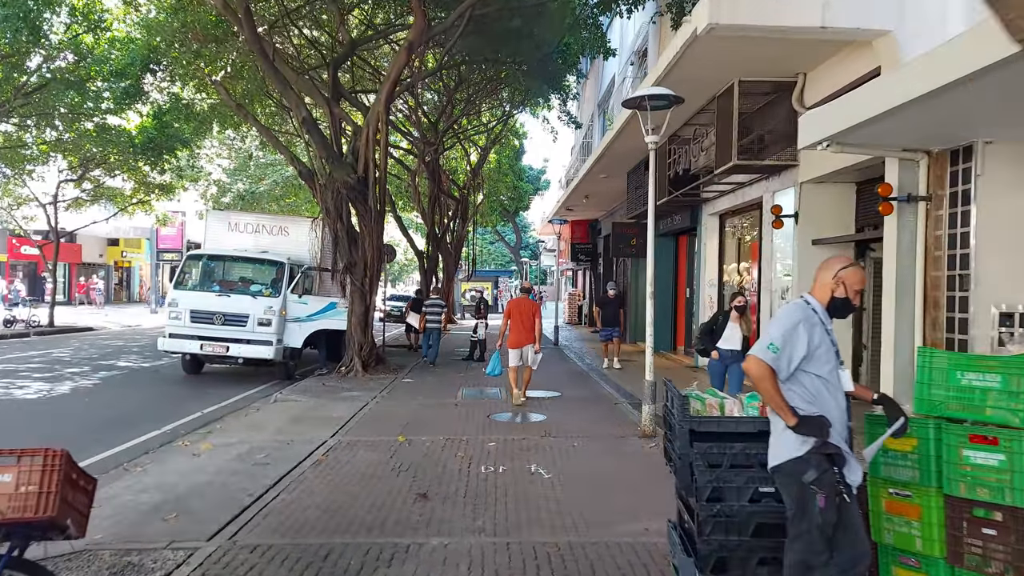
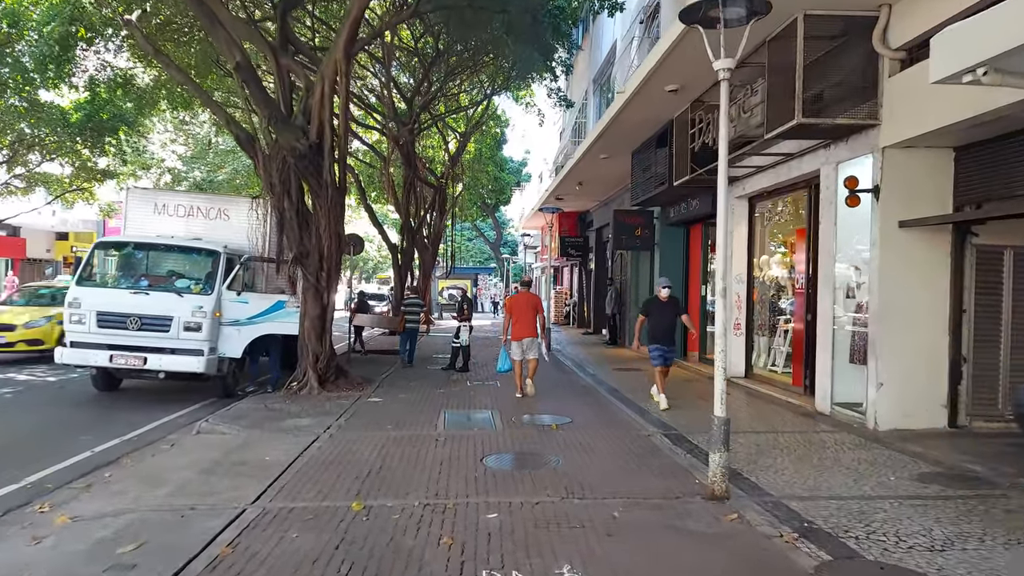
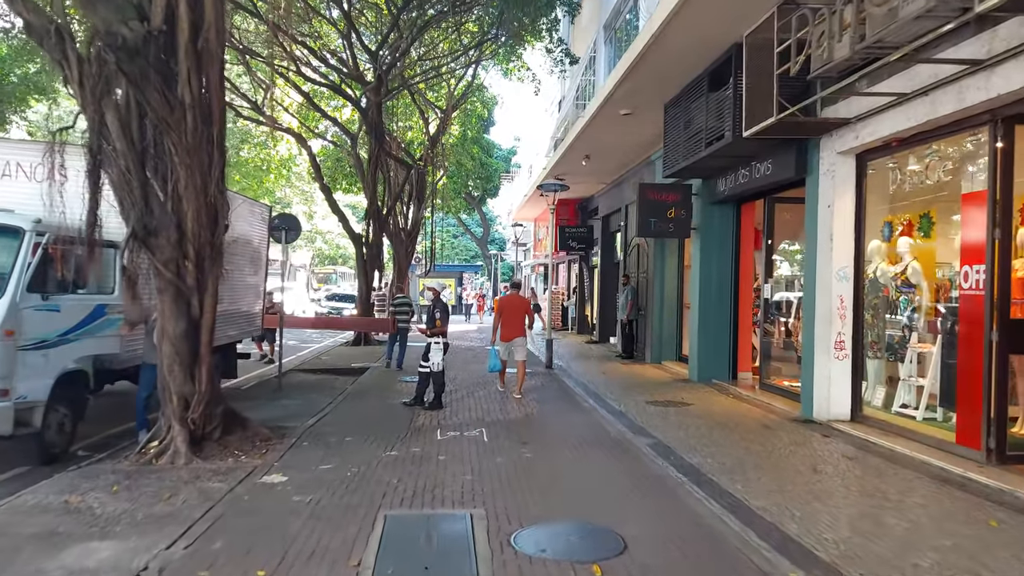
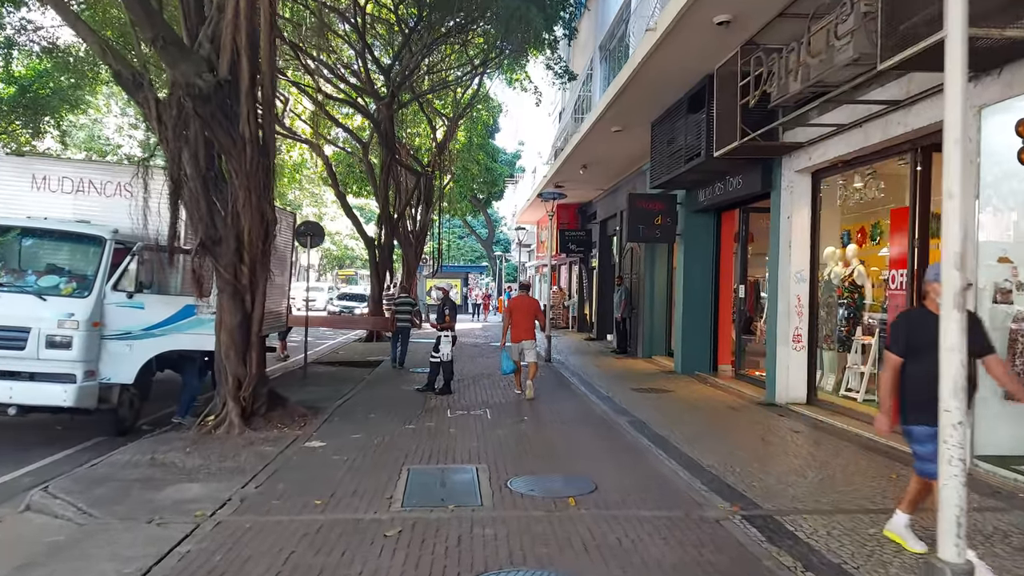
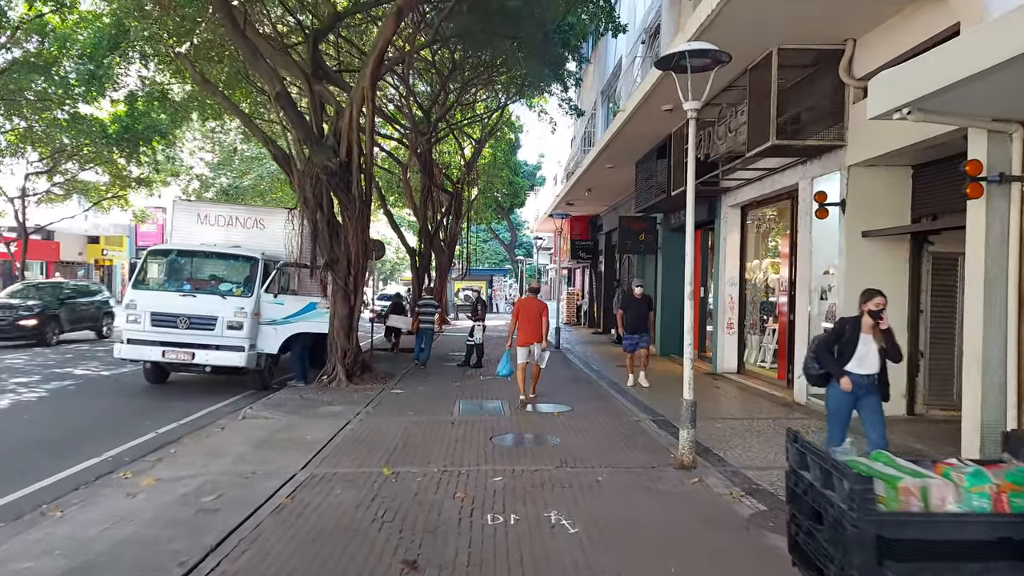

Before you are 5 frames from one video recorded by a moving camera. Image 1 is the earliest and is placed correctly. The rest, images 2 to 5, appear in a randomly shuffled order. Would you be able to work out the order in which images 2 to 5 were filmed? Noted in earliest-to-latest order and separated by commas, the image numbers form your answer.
5, 2, 4, 3
